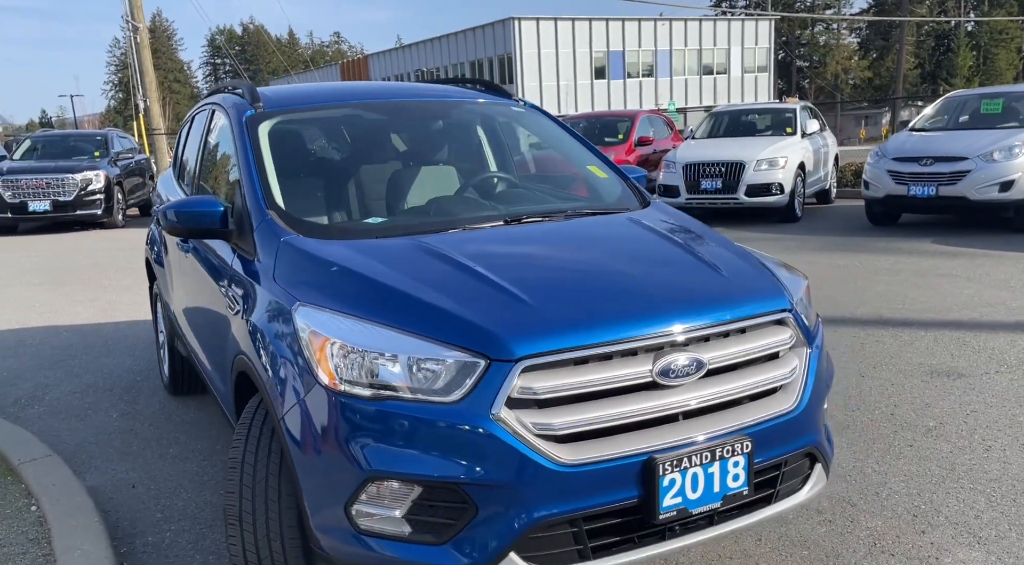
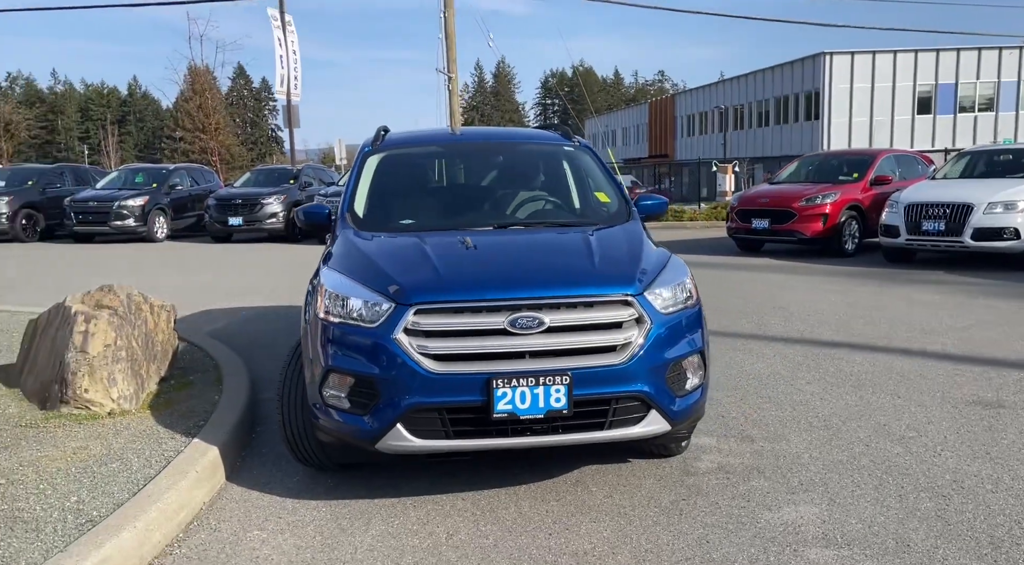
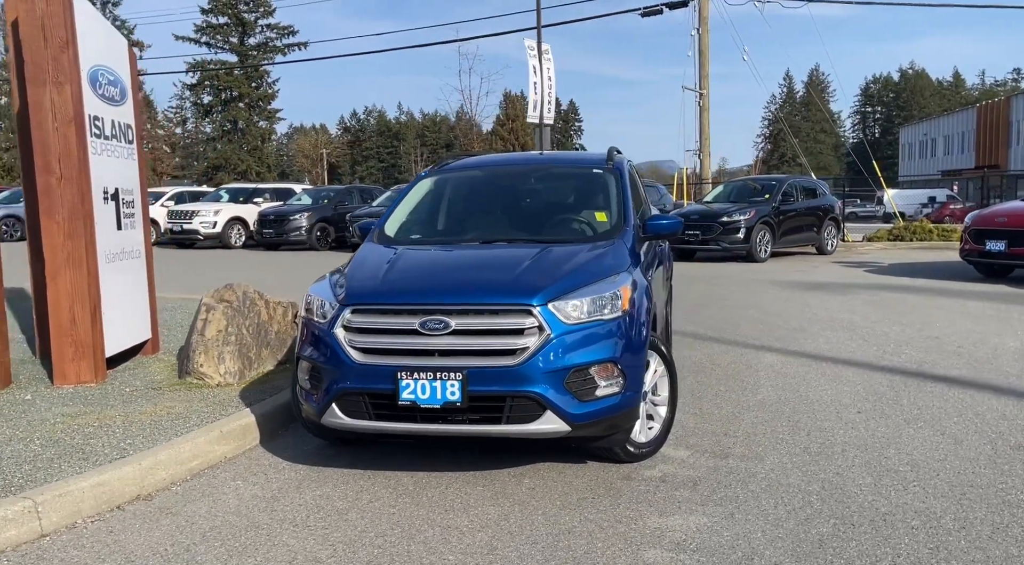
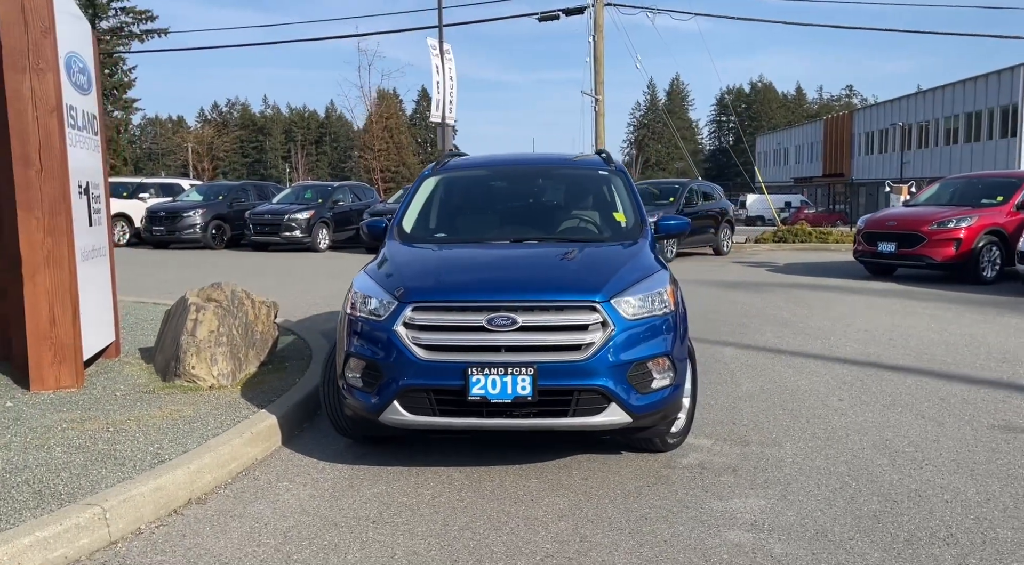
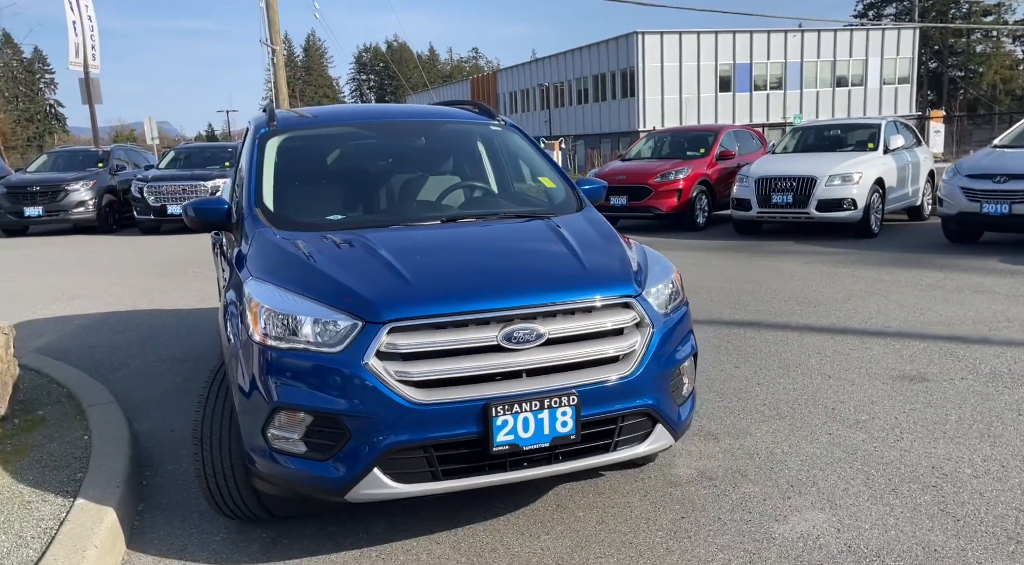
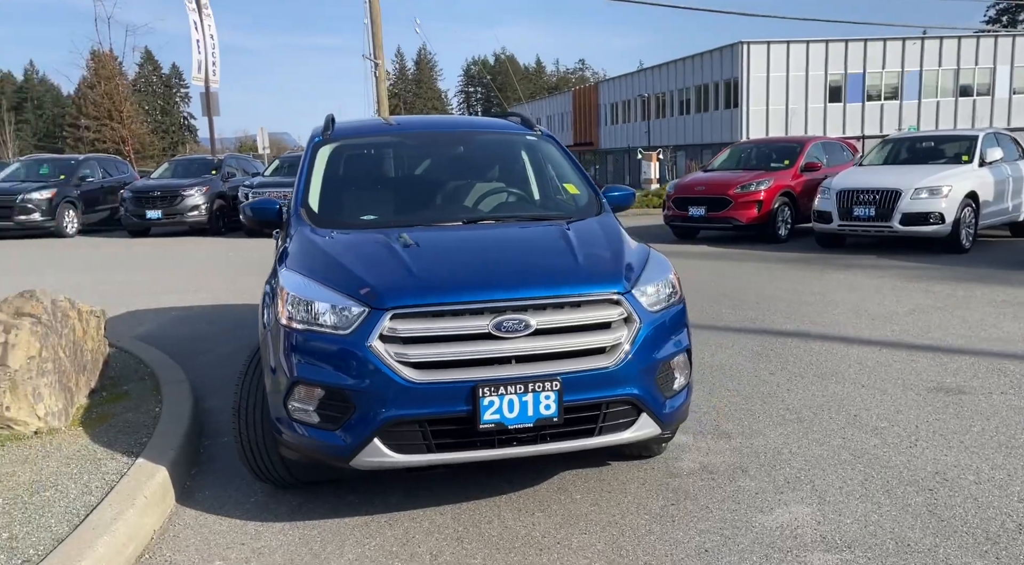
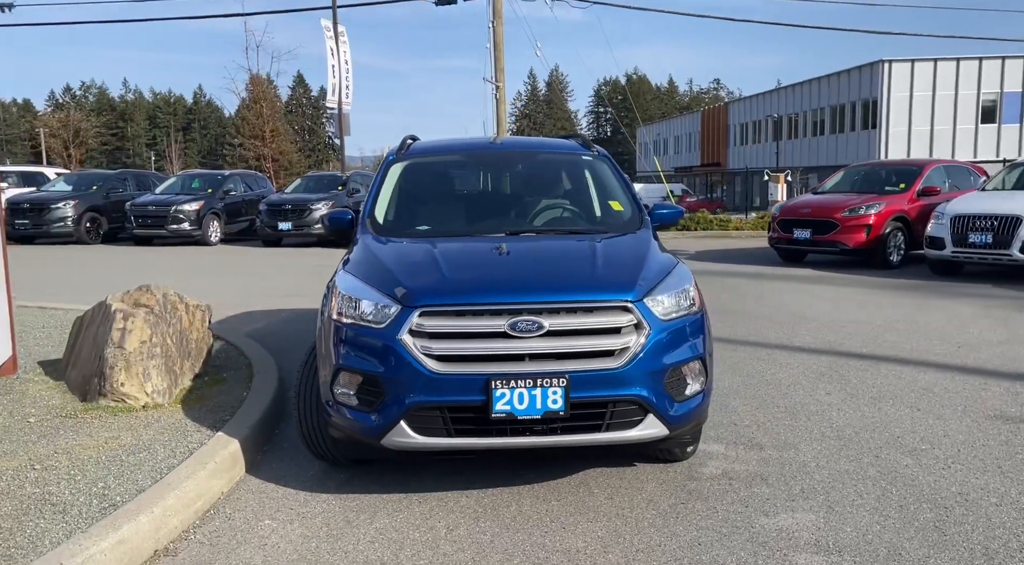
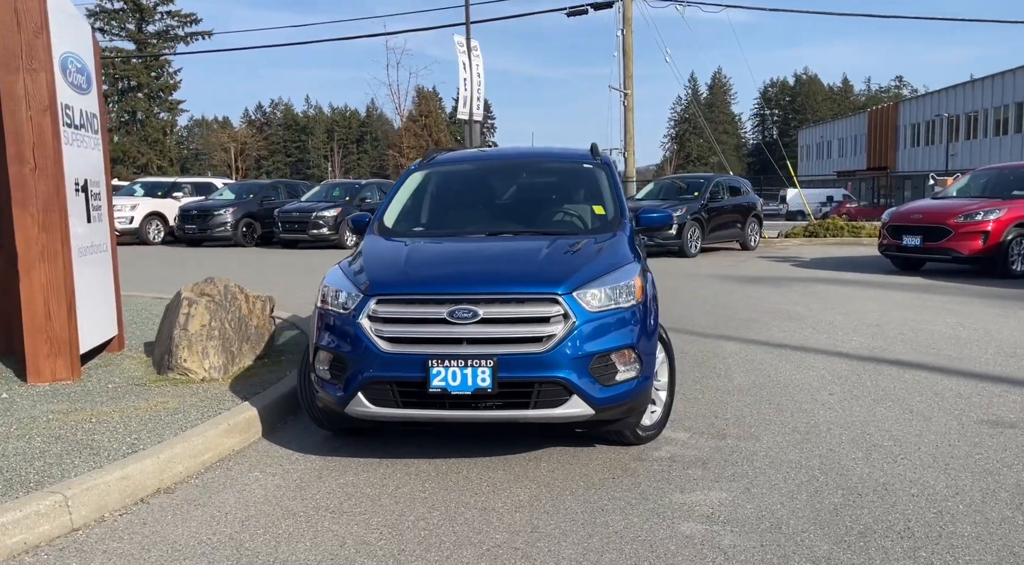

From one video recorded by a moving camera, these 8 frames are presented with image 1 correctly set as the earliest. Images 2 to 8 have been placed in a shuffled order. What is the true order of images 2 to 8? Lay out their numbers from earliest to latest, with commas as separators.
5, 6, 2, 7, 4, 8, 3
